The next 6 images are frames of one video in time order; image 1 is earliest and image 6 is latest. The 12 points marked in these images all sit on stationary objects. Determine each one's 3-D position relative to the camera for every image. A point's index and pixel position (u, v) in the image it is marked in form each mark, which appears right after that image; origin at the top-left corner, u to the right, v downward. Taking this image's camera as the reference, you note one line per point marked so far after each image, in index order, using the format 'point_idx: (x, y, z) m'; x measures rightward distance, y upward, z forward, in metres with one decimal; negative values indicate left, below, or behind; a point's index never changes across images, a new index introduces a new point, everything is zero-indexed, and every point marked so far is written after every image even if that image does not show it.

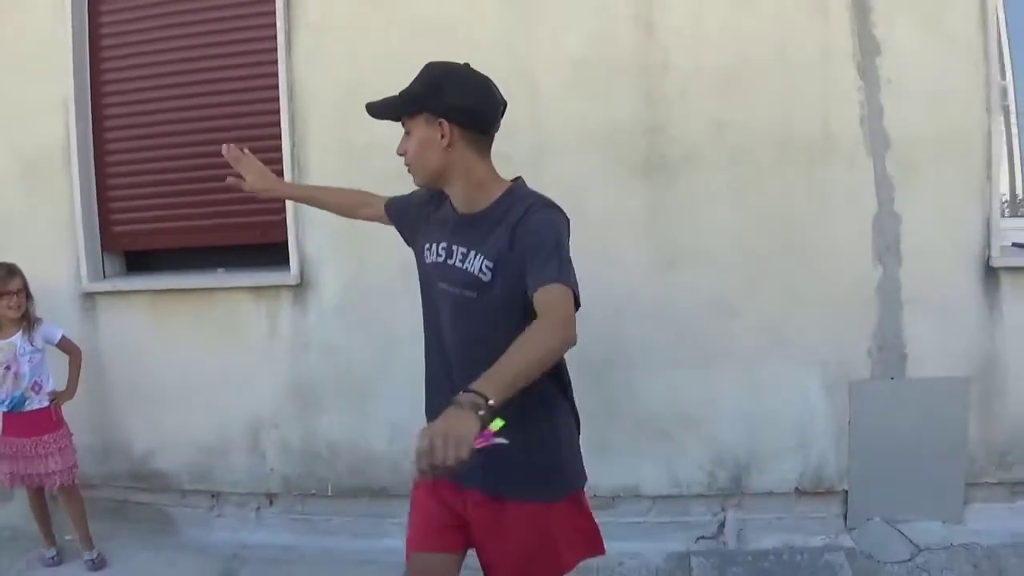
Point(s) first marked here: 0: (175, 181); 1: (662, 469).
0: (-1.4, +0.5, +3.7) m
1: (+0.6, -0.8, +3.8) m
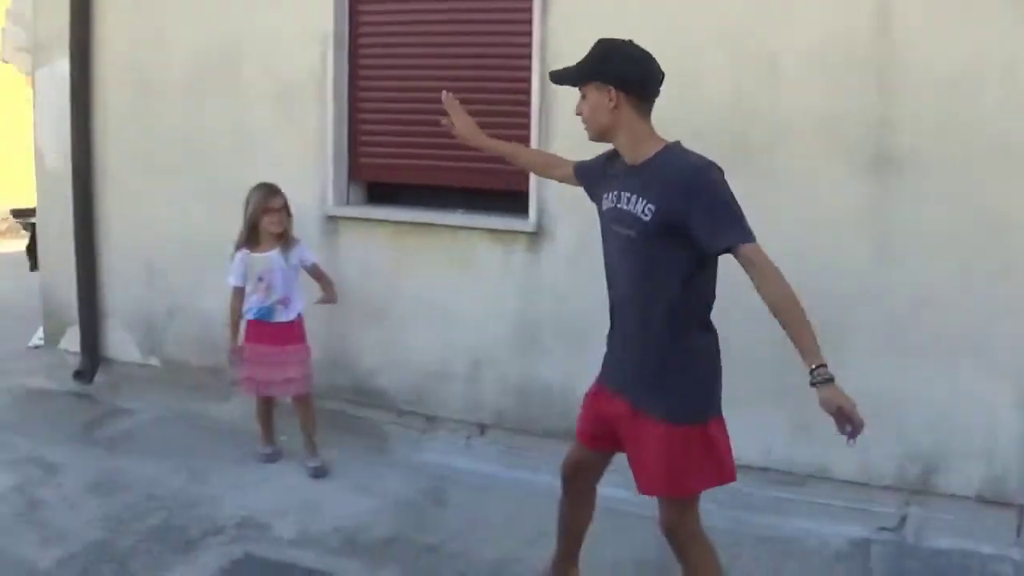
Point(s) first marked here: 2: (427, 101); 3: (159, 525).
0: (-0.4, +0.7, +3.9) m
1: (+1.5, -0.7, +3.9) m
2: (-0.4, +0.8, +4.0) m
3: (-1.5, -0.9, +3.4) m
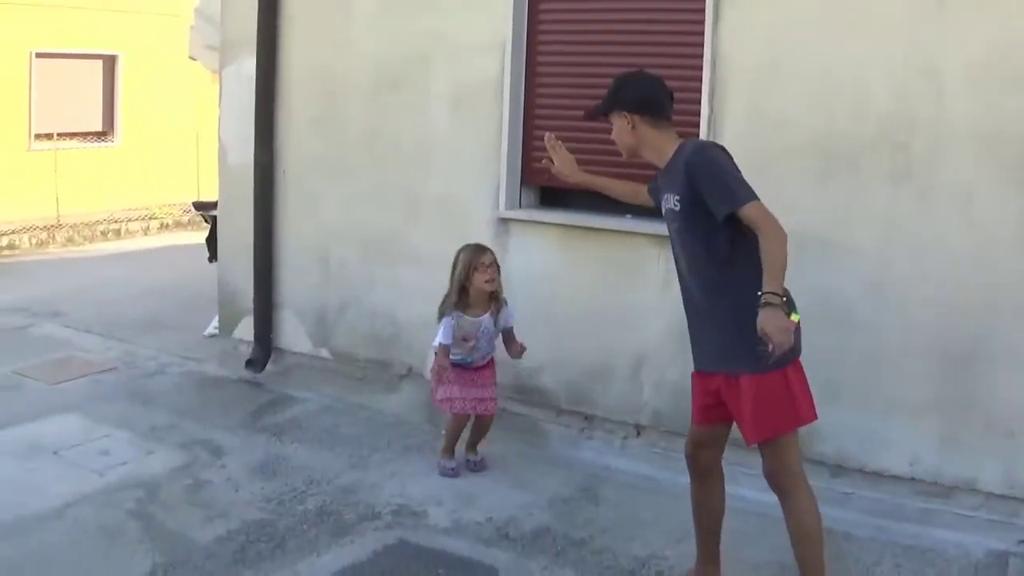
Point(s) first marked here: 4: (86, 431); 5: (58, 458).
0: (+0.4, +0.7, +4.1) m
1: (+2.2, -0.8, +4.0) m
2: (+0.4, +0.8, +4.2) m
3: (-0.8, -0.9, +3.6) m
4: (-2.1, -0.7, +4.2) m
5: (-2.1, -0.8, +4.0) m
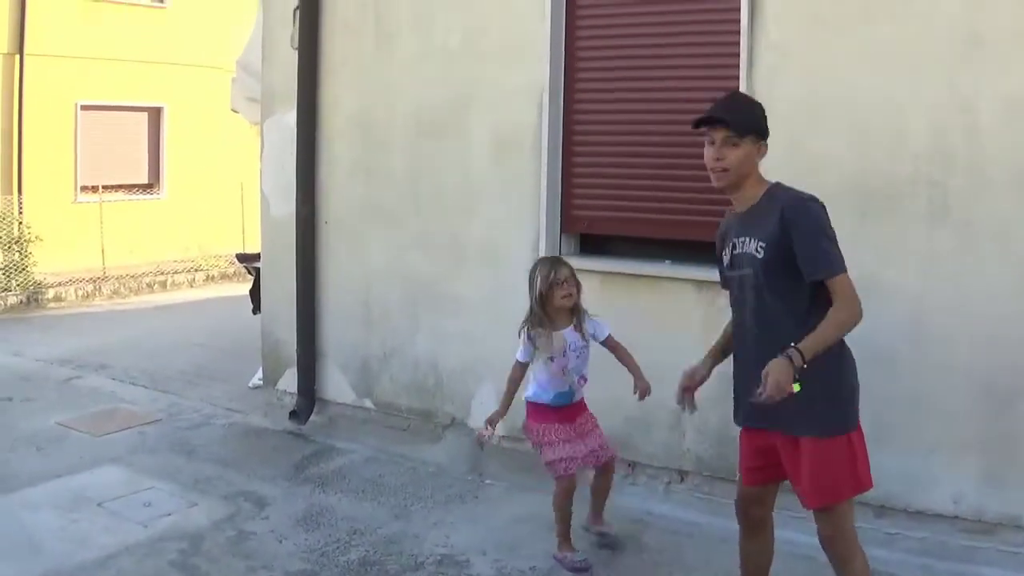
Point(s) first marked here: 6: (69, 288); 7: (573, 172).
0: (+0.6, +0.5, +4.1) m
1: (+2.4, -1.0, +3.9) m
2: (+0.6, +0.6, +4.2) m
3: (-0.6, -1.1, +3.6) m
4: (-1.9, -0.9, +4.3) m
5: (-1.9, -1.0, +4.0) m
6: (-4.7, 0.0, +9.2) m
7: (+0.3, +0.6, +4.2) m
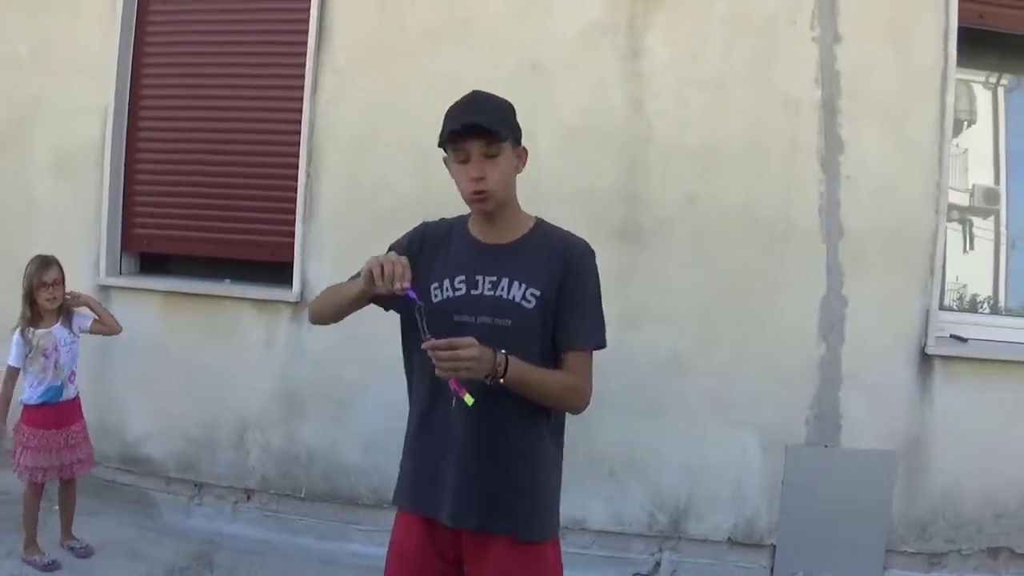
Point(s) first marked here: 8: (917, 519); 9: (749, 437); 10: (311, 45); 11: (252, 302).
0: (-1.4, +0.4, +4.0) m
1: (+0.4, -1.0, +4.1) m
2: (-1.5, +0.5, +4.1) m
3: (-2.5, -1.2, +3.4) m
4: (-3.8, -1.1, +3.9) m
5: (-3.8, -1.1, +3.7) m
6: (-7.3, 0.0, +8.4) m
7: (-1.7, +0.5, +4.1) m
8: (+1.9, -1.1, +4.2) m
9: (+1.1, -0.7, +4.1) m
10: (-0.9, +1.1, +4.0) m
11: (-1.2, -0.1, +4.0) m
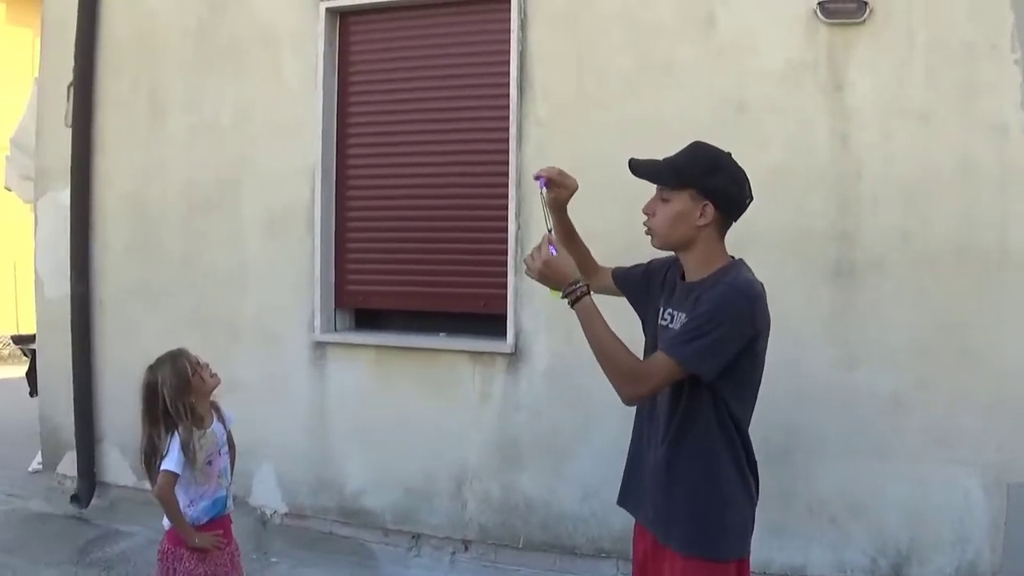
0: (-0.5, +0.2, +4.1) m
1: (+1.4, -1.2, +4.1) m
2: (-0.5, +0.3, +4.2) m
3: (-1.5, -1.5, +3.5) m
4: (-2.8, -1.4, +4.1) m
5: (-2.8, -1.5, +3.8) m
6: (-6.0, -0.5, +8.8) m
7: (-0.8, +0.2, +4.2) m
8: (+2.9, -1.2, +4.0) m
9: (+2.1, -0.8, +4.0) m
10: (0.0, +0.9, +4.1) m
11: (-0.2, -0.3, +4.0) m
